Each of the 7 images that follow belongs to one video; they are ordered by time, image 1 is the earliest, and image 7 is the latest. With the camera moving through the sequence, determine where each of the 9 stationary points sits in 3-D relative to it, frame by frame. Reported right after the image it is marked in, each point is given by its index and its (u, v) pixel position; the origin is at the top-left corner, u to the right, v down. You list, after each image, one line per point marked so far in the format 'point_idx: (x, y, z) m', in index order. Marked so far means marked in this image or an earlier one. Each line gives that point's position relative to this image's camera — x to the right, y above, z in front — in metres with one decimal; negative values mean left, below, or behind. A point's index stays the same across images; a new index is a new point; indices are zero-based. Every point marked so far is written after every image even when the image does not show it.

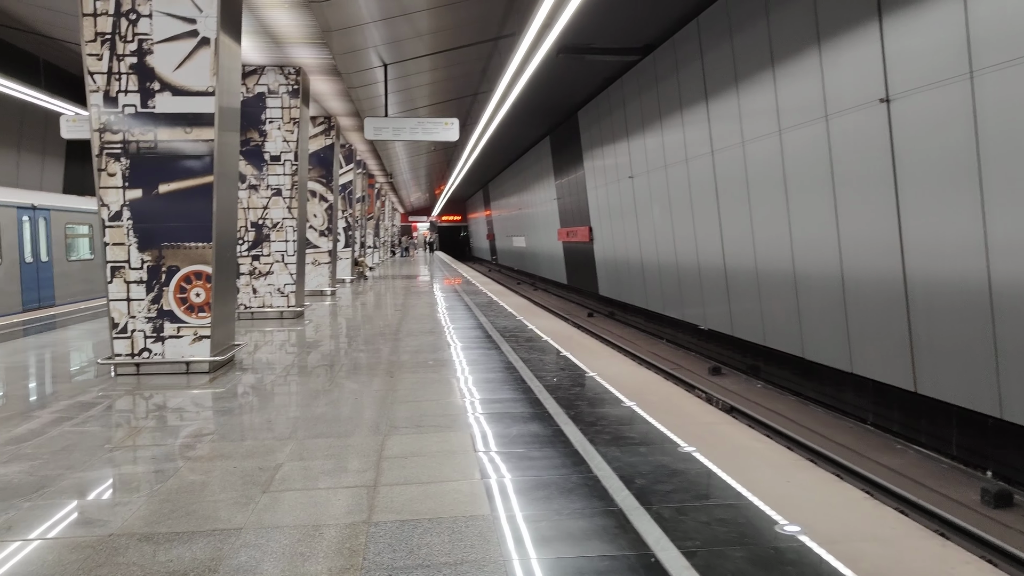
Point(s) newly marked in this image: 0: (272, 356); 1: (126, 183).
0: (-2.5, -0.7, +8.6) m
1: (-3.0, +0.8, +6.3) m
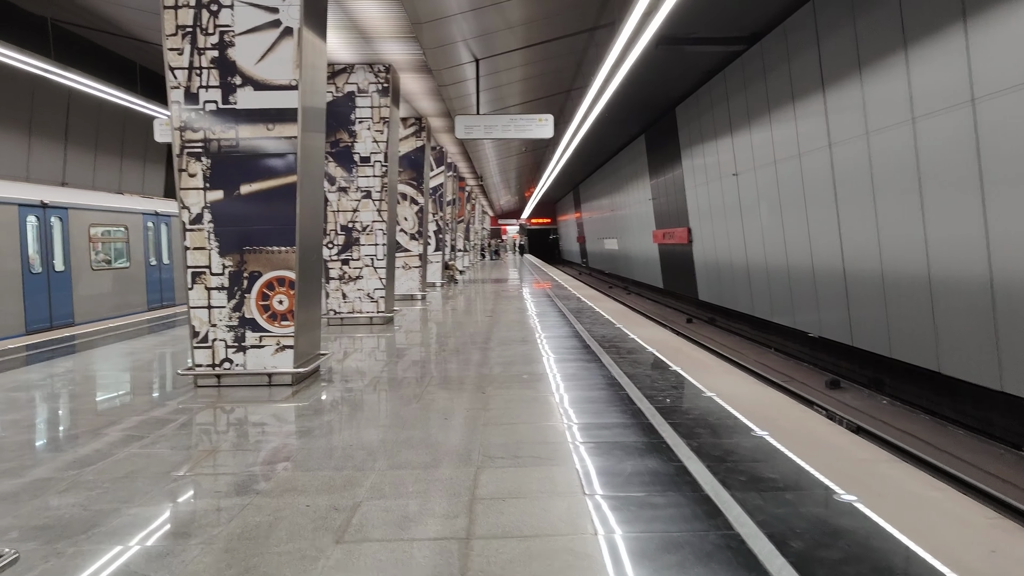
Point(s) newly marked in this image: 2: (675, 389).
0: (-1.5, -0.8, +8.2) m
1: (-2.2, +0.8, +6.0) m
2: (+1.1, -0.7, +5.6) m
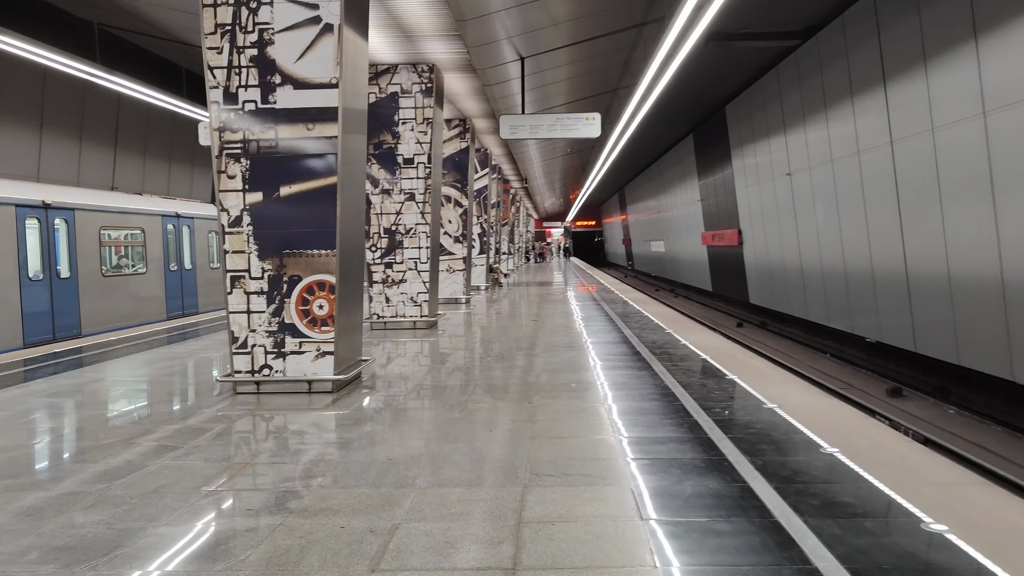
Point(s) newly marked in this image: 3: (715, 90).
0: (-1.1, -0.8, +8.1) m
1: (-1.9, +0.7, +5.8) m
2: (+1.4, -0.7, +5.3) m
3: (+4.0, +3.9, +16.2) m
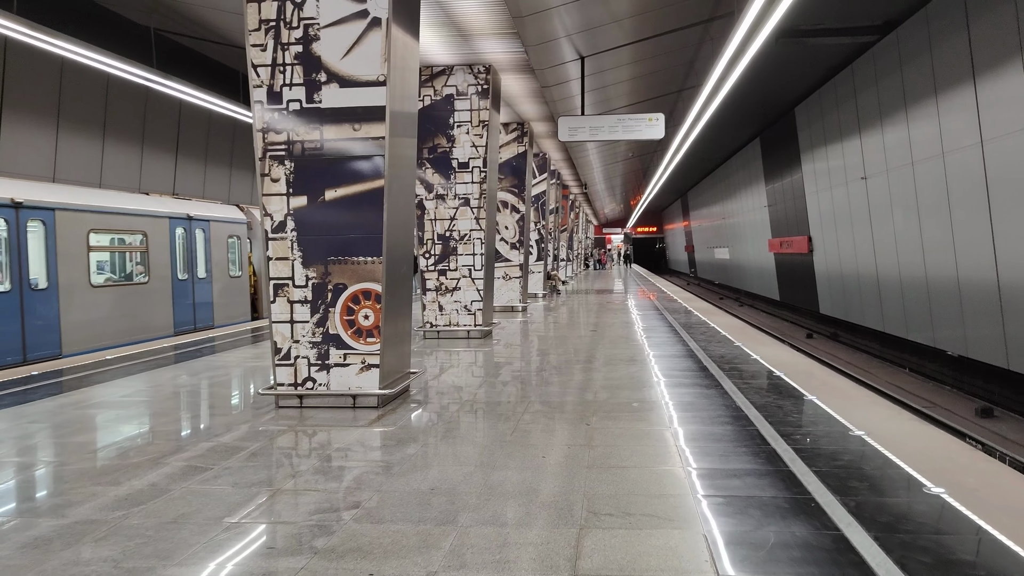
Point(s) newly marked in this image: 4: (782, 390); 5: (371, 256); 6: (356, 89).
0: (-0.5, -0.9, +7.7) m
1: (-1.5, +0.7, +5.5) m
2: (+1.7, -0.8, +4.8) m
3: (+5.1, +3.7, +15.5) m
4: (+2.0, -0.7, +6.0) m
5: (-0.9, +0.2, +5.5) m
6: (-1.0, +1.3, +5.4) m
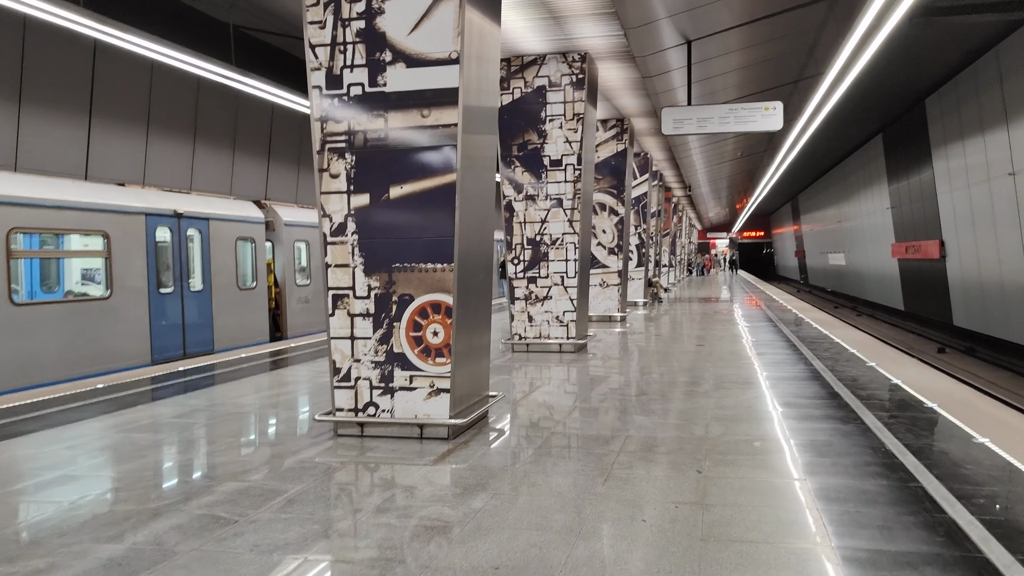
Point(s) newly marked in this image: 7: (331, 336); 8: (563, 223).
0: (+0.3, -1.0, +6.9) m
1: (-1.0, +0.6, +4.8) m
2: (+2.2, -0.9, +3.7) m
3: (+6.8, +3.6, +14.0) m
4: (+2.6, -0.8, +4.9) m
5: (-0.4, +0.1, +4.7) m
6: (-0.5, +1.2, +4.7) m
7: (-1.1, -0.3, +4.9) m
8: (+0.6, +0.7, +9.3) m
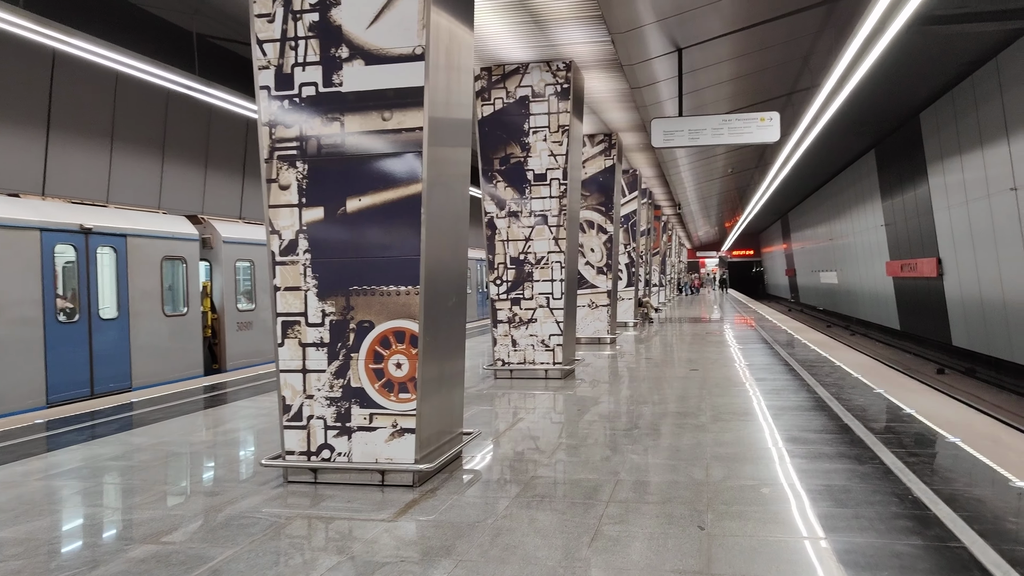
0: (+0.1, -1.1, +6.3) m
1: (-1.1, +0.5, +4.3) m
2: (+2.1, -1.0, +3.1) m
3: (+6.6, +3.2, +13.6) m
4: (+2.4, -1.0, +4.4) m
5: (-0.5, 0.0, +4.2) m
6: (-0.6, +1.1, +4.1) m
7: (-1.2, -0.4, +4.3) m
8: (+0.4, +0.5, +8.8) m
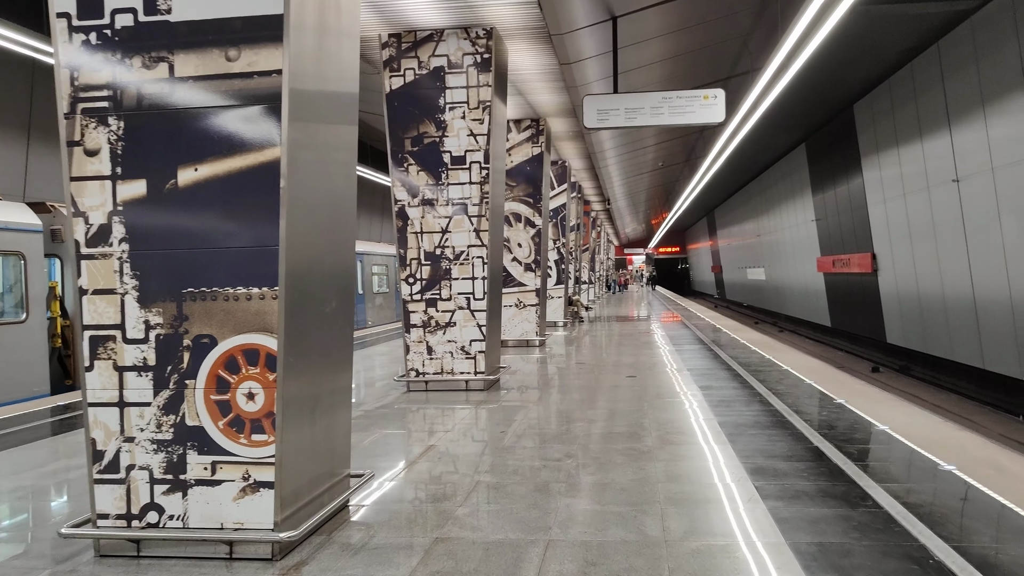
0: (-0.5, -1.1, +5.2) m
1: (-1.5, +0.5, +3.1) m
2: (+1.7, -1.0, +2.3) m
3: (+5.3, +3.3, +13.0) m
4: (+2.0, -0.9, +3.5) m
5: (-0.9, 0.0, +3.1) m
6: (-1.0, +1.1, +3.0) m
7: (-1.6, -0.4, +3.1) m
8: (-0.4, +0.5, +7.7) m
